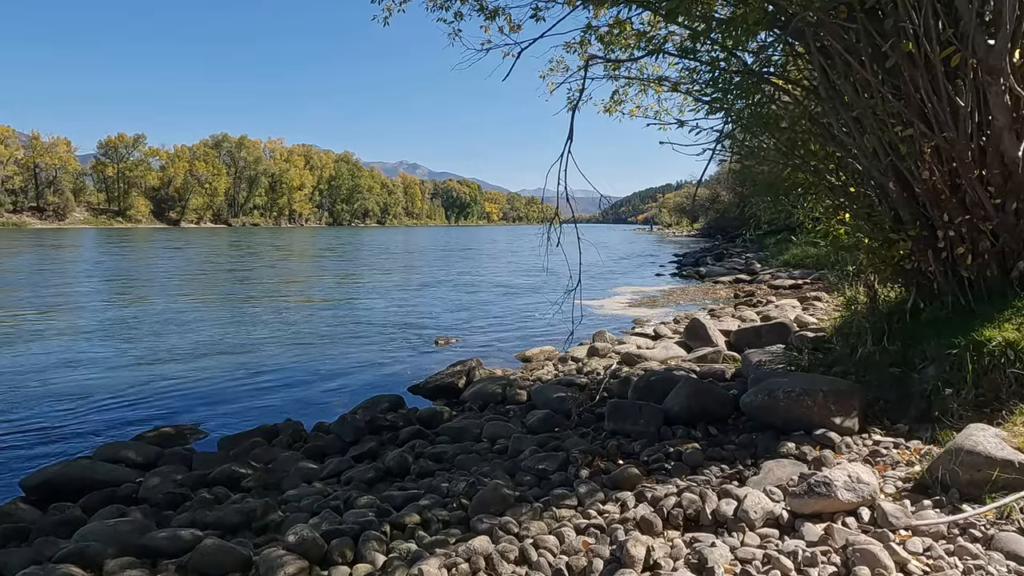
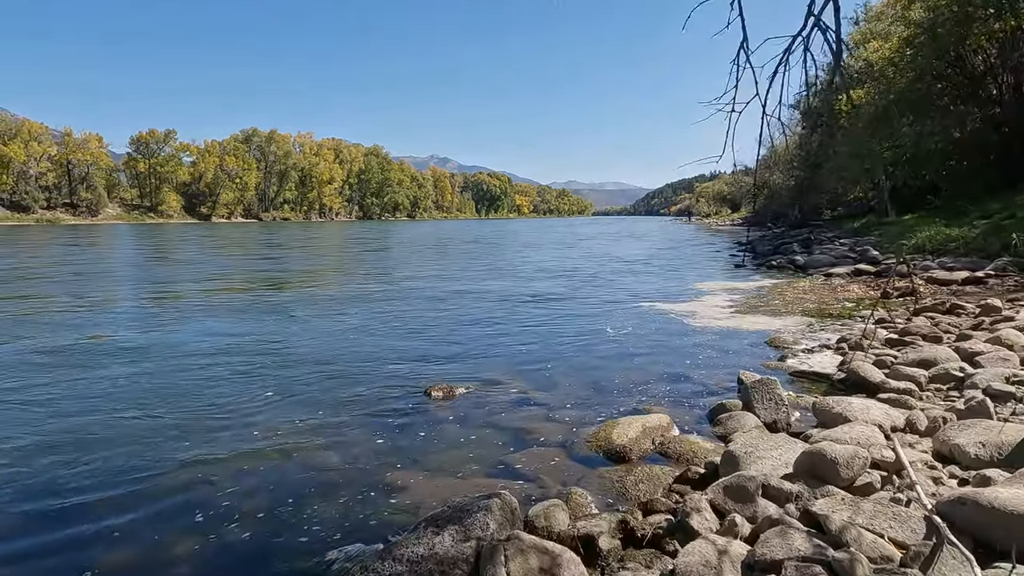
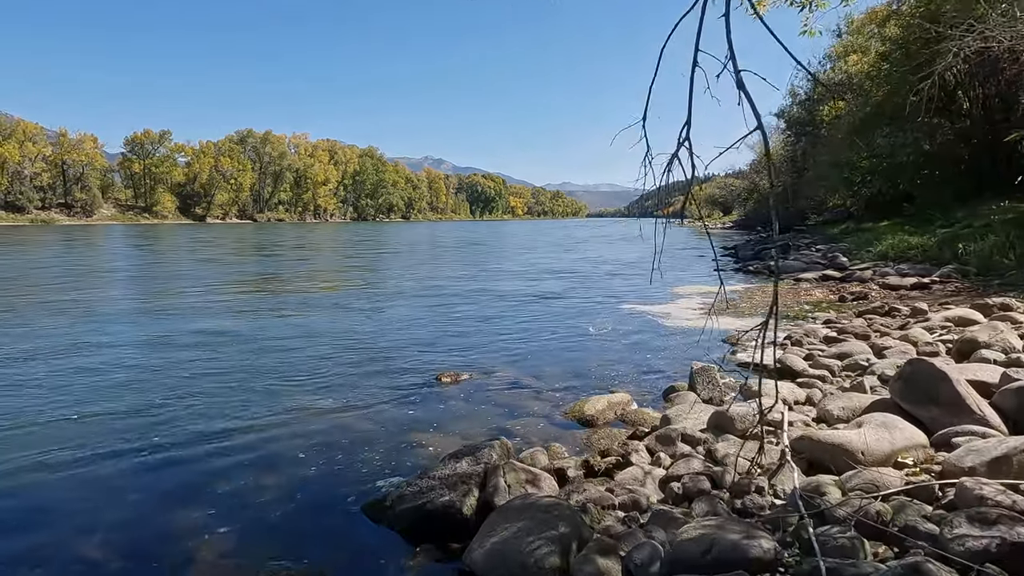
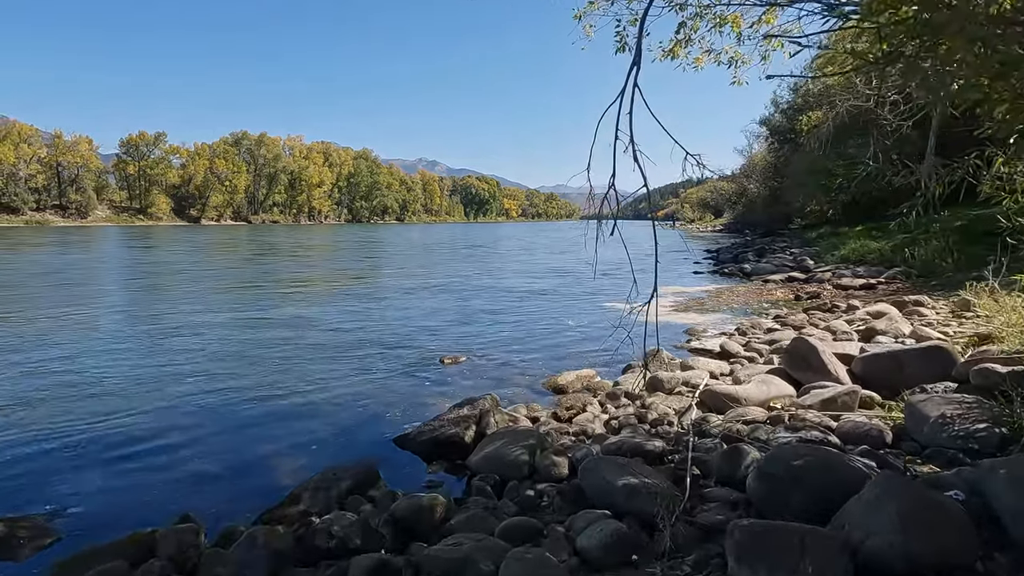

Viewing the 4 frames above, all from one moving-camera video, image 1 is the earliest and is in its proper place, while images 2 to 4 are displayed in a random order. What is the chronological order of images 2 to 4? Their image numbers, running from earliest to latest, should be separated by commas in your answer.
4, 3, 2
